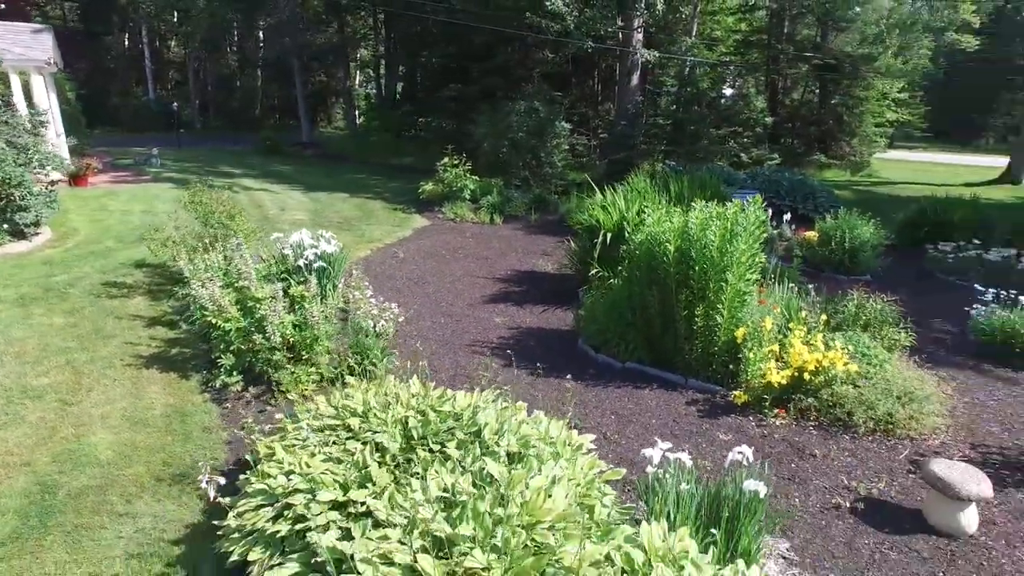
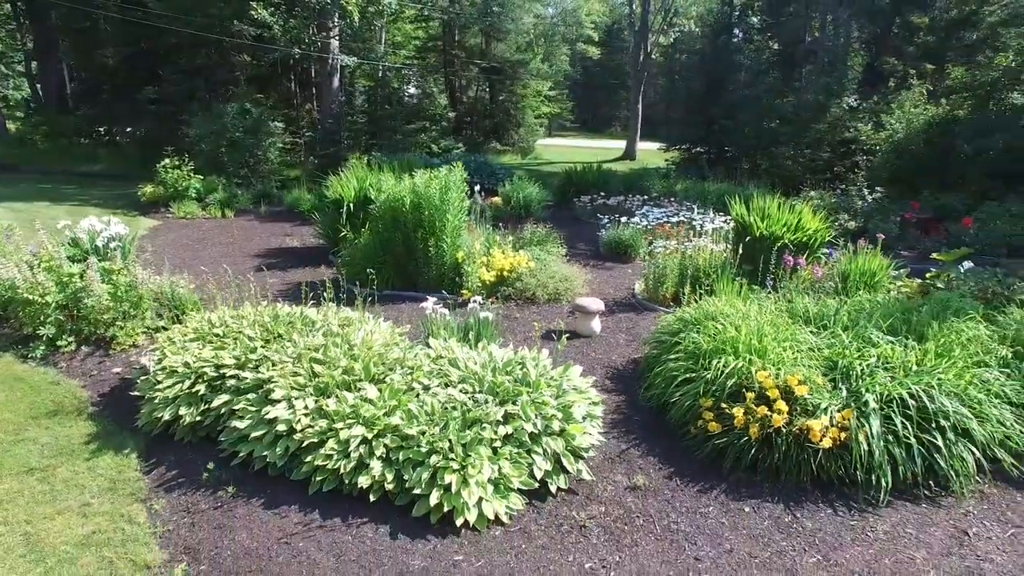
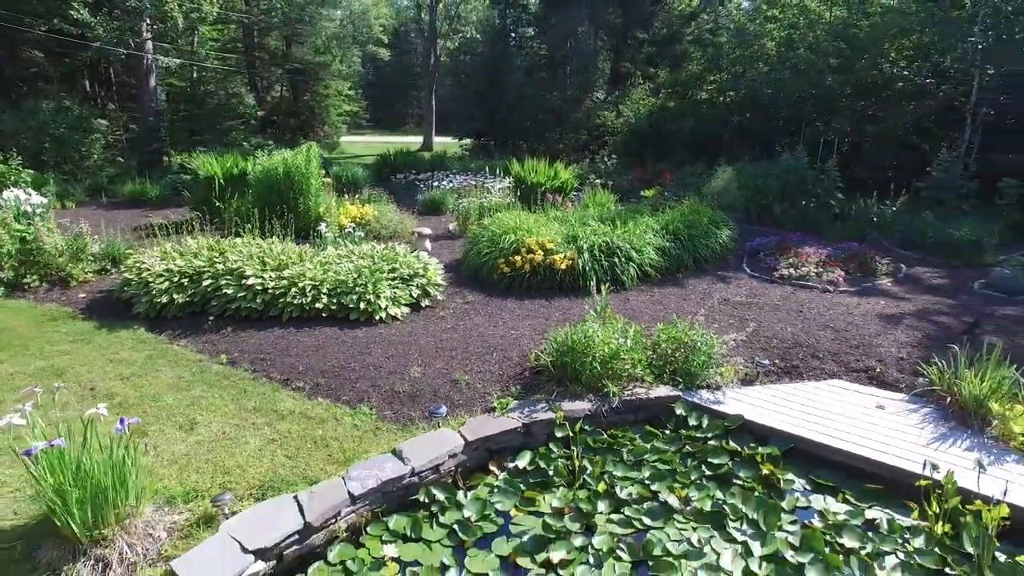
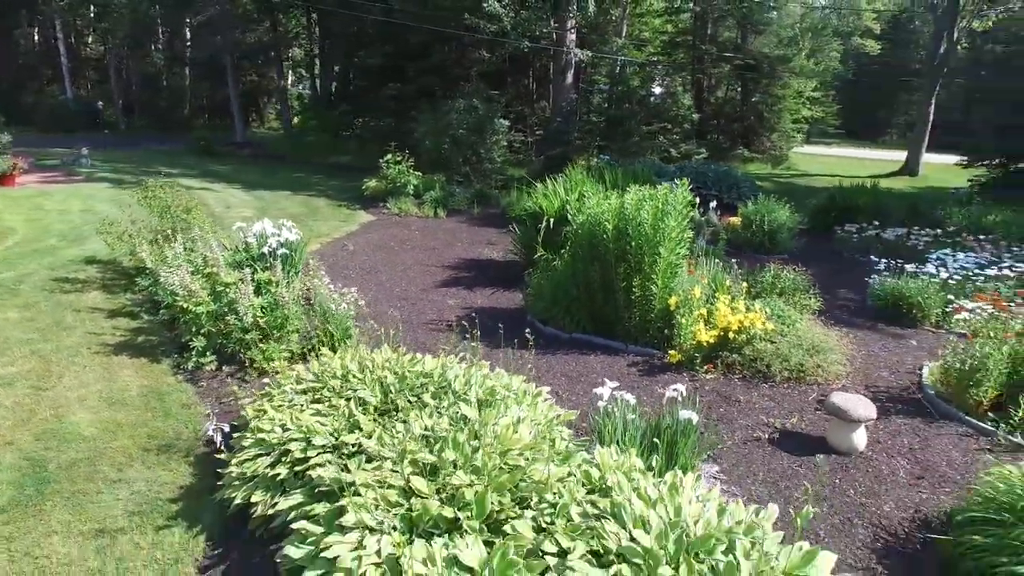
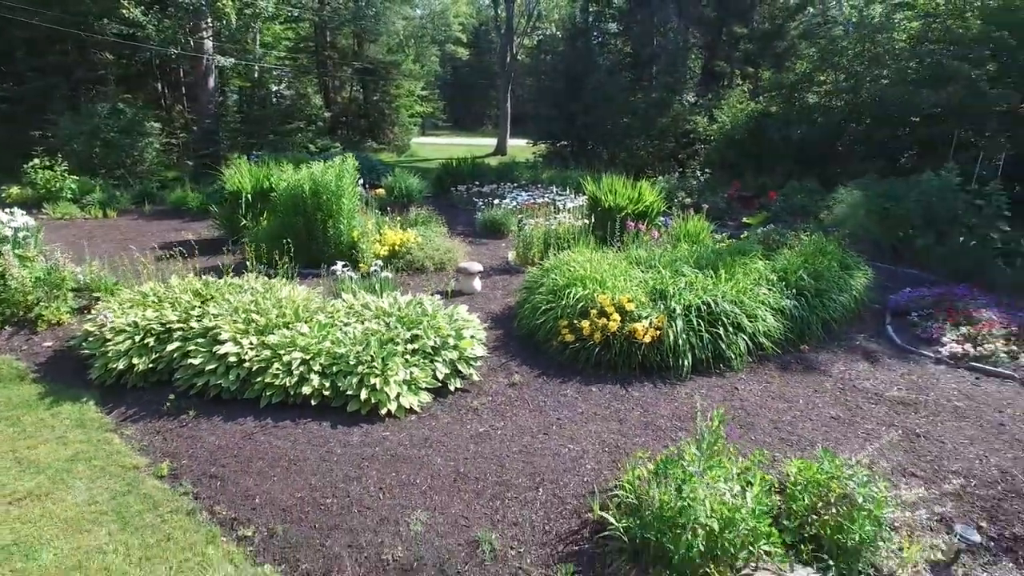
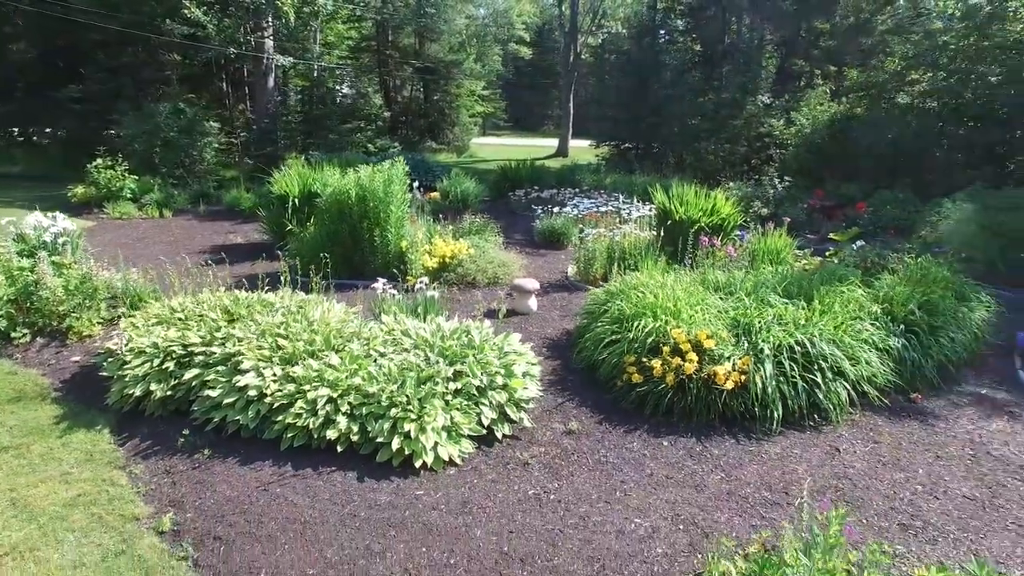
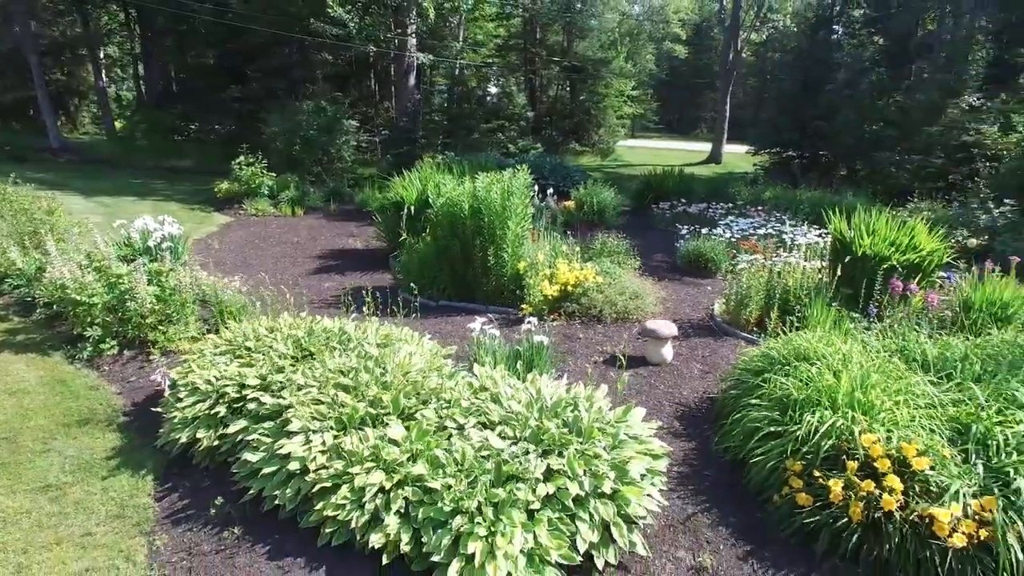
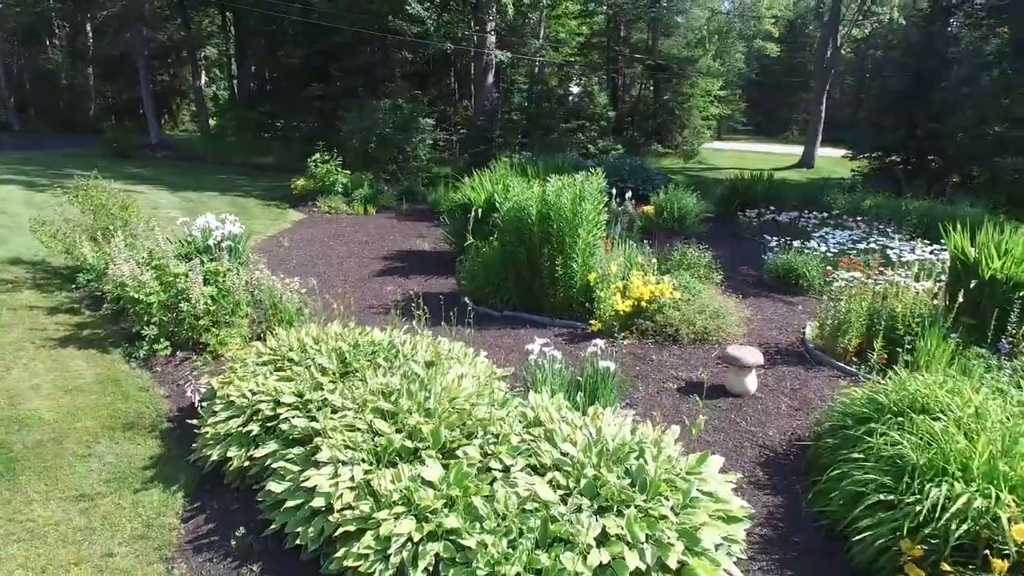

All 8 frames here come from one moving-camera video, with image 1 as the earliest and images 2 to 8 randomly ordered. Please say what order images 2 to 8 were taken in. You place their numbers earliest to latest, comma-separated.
4, 8, 7, 2, 6, 5, 3
